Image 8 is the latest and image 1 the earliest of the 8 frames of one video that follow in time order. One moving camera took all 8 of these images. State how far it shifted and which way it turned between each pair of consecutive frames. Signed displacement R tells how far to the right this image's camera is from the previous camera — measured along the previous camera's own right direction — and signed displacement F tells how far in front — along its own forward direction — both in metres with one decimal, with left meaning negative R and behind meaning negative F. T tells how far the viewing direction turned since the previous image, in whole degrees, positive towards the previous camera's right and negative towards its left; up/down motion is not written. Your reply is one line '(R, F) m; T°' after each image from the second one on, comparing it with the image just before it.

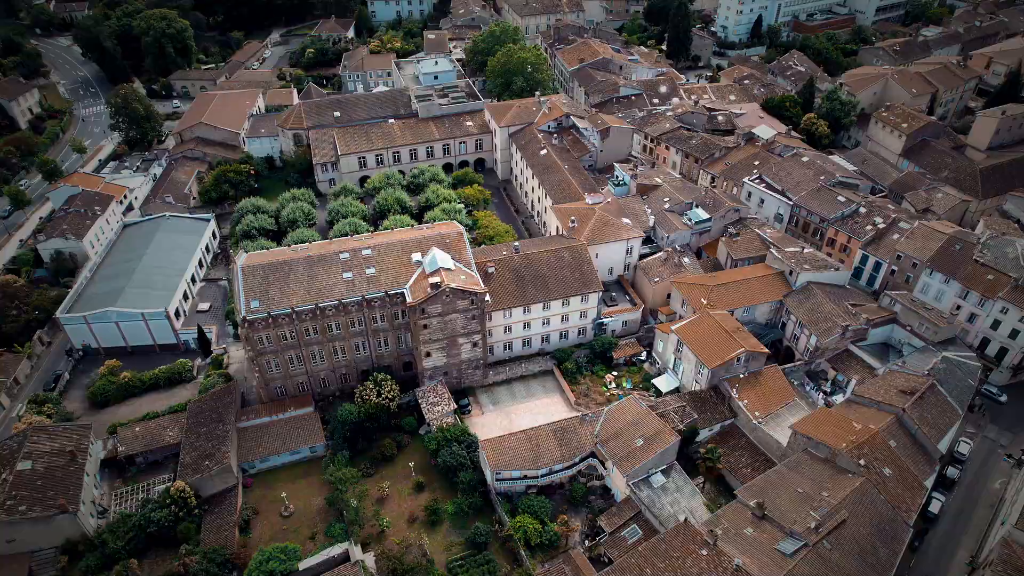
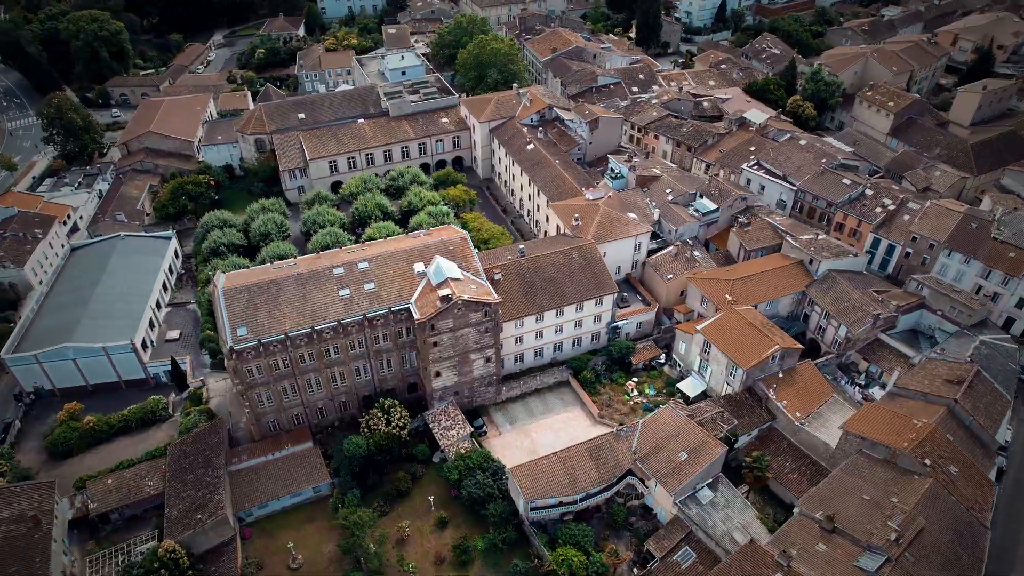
(-5.3, +5.5) m; +4°
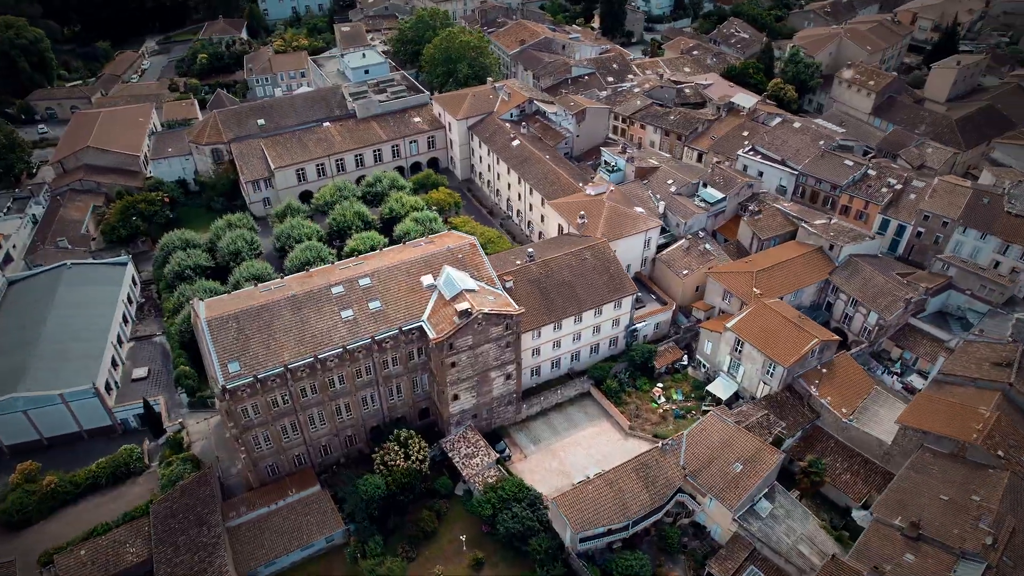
(-5.5, +5.4) m; +5°
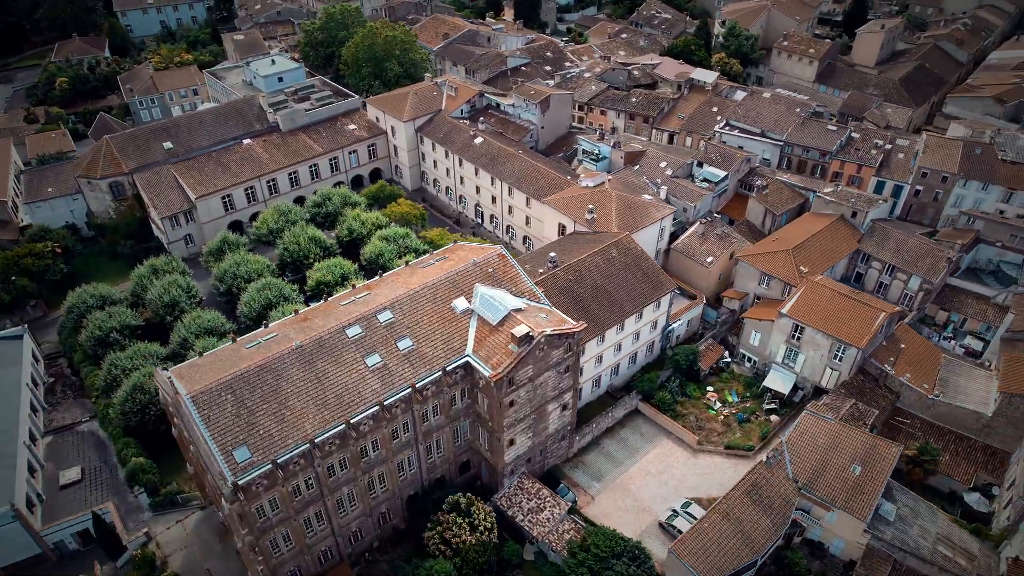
(-10.1, +9.7) m; +10°
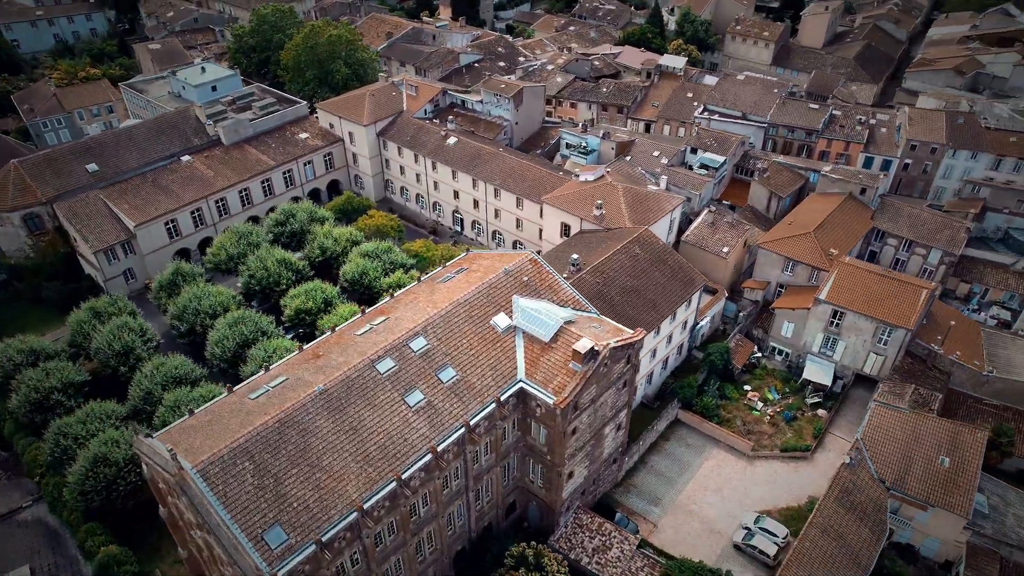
(-6.5, +6.1) m; +7°
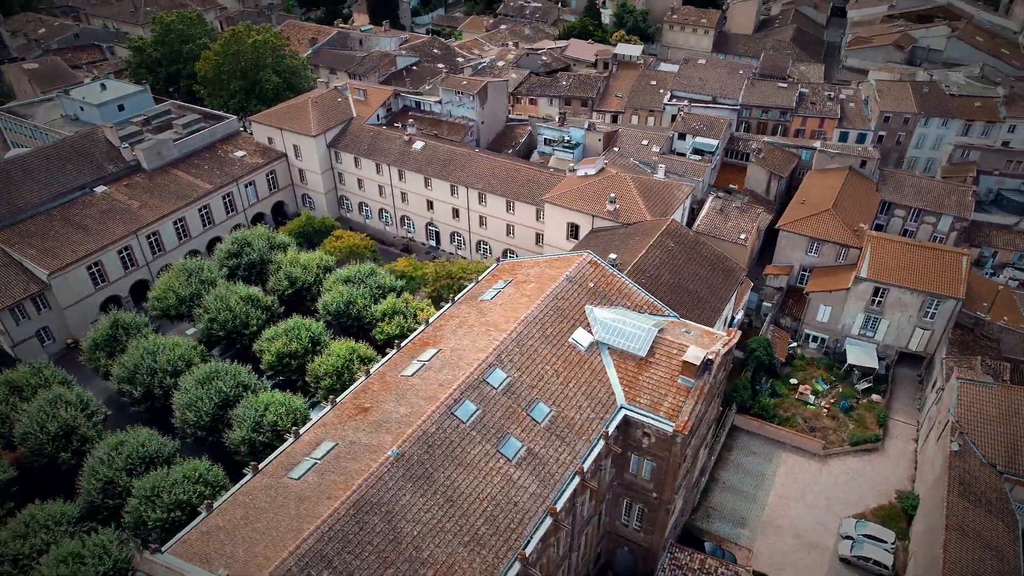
(-7.5, +6.8) m; +8°
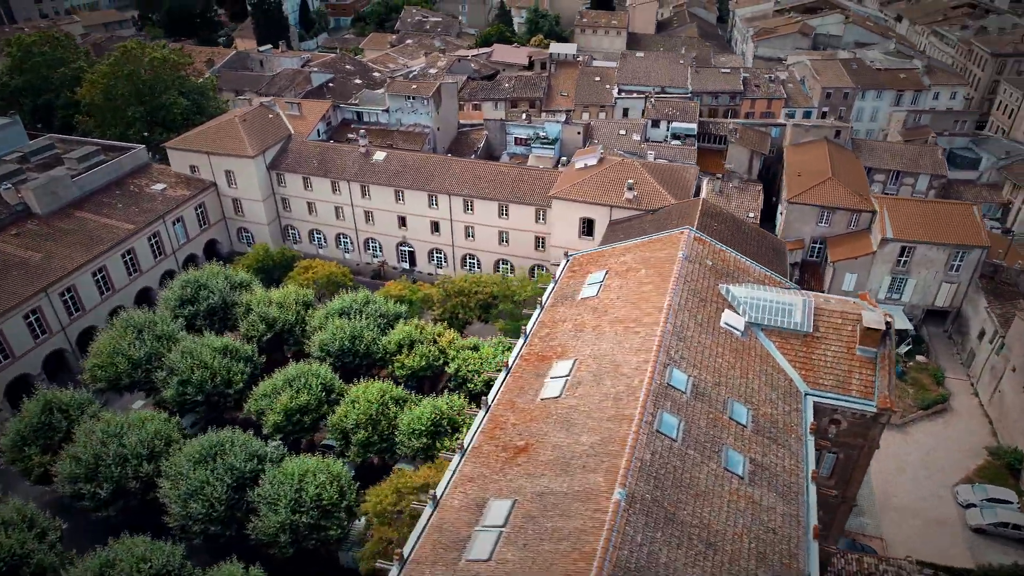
(-9.4, +6.7) m; +11°
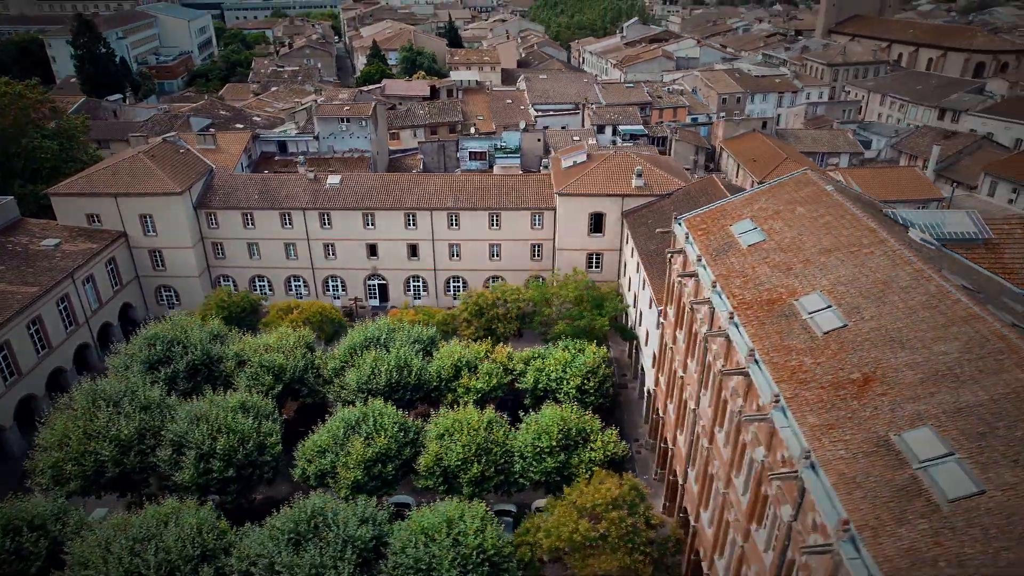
(-12.0, +6.2) m; +16°
